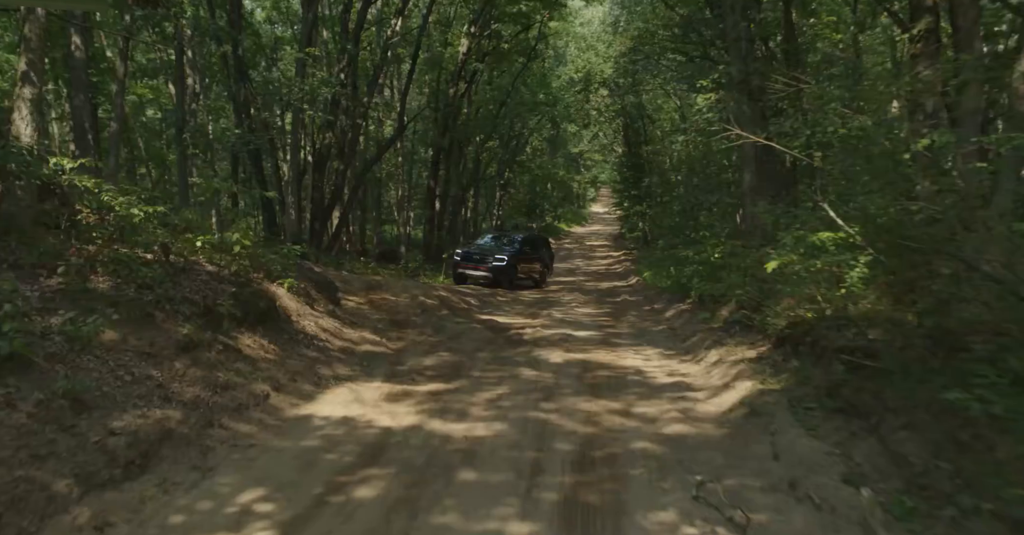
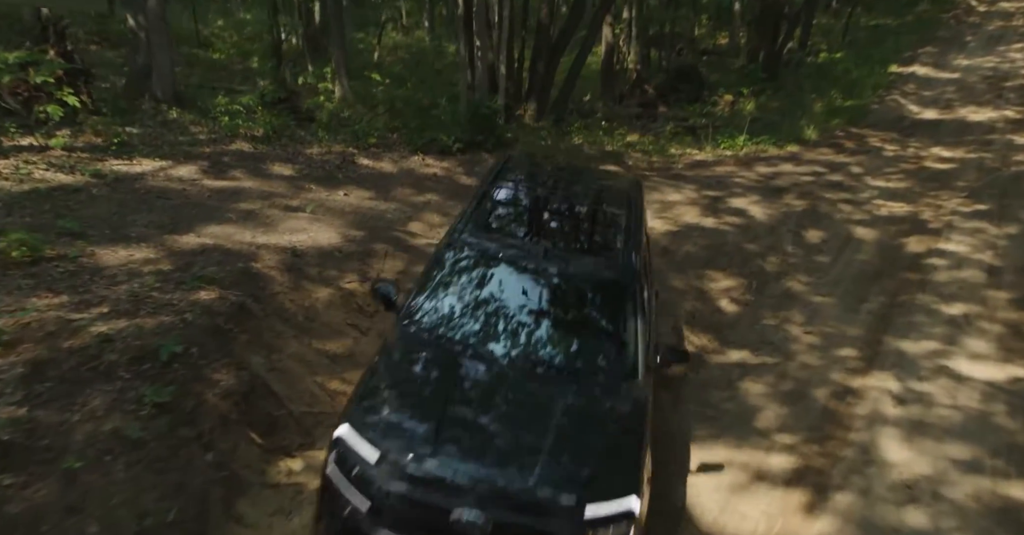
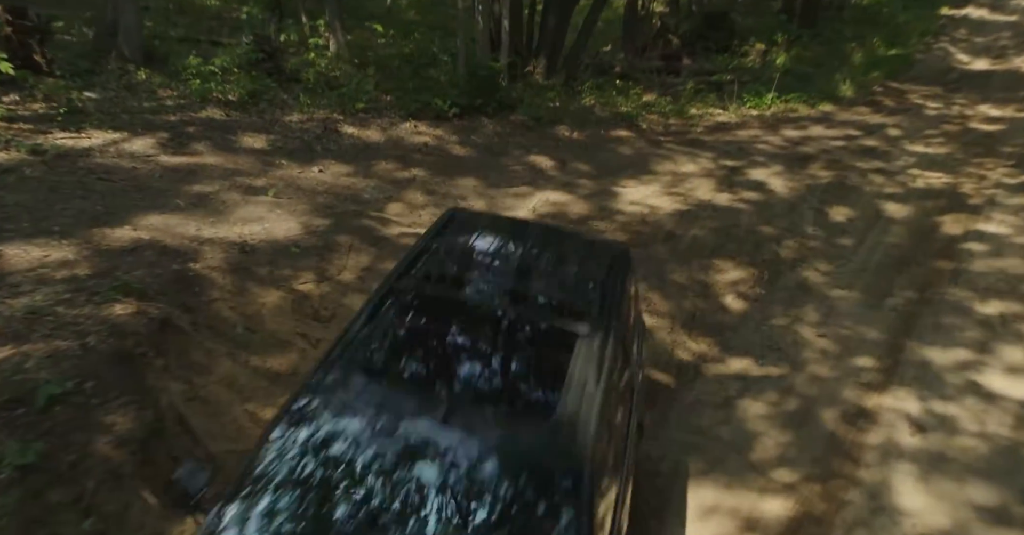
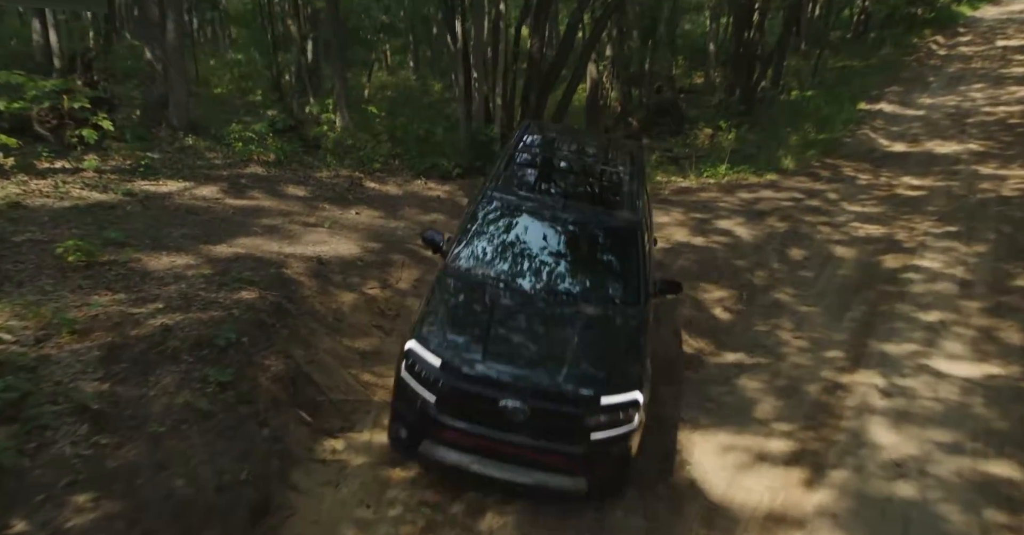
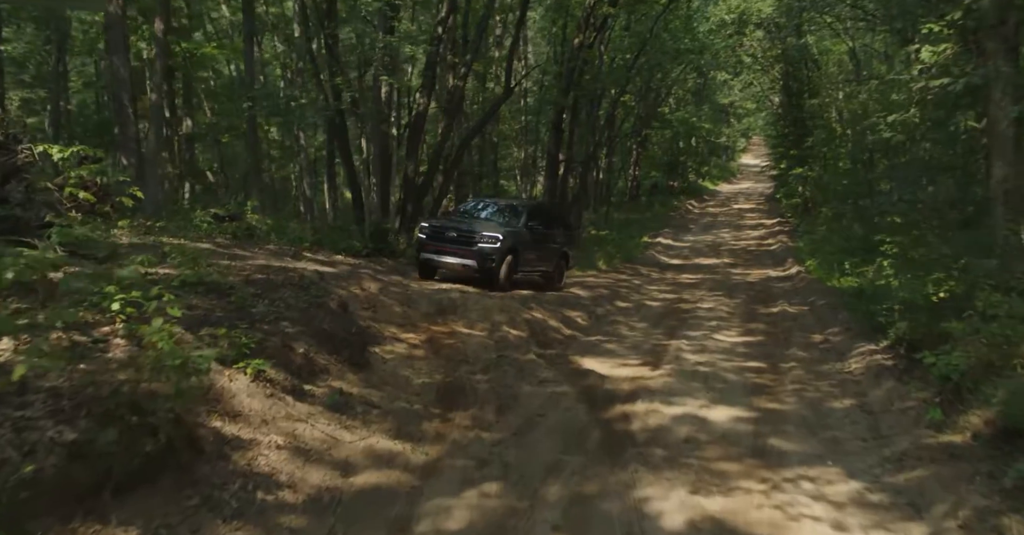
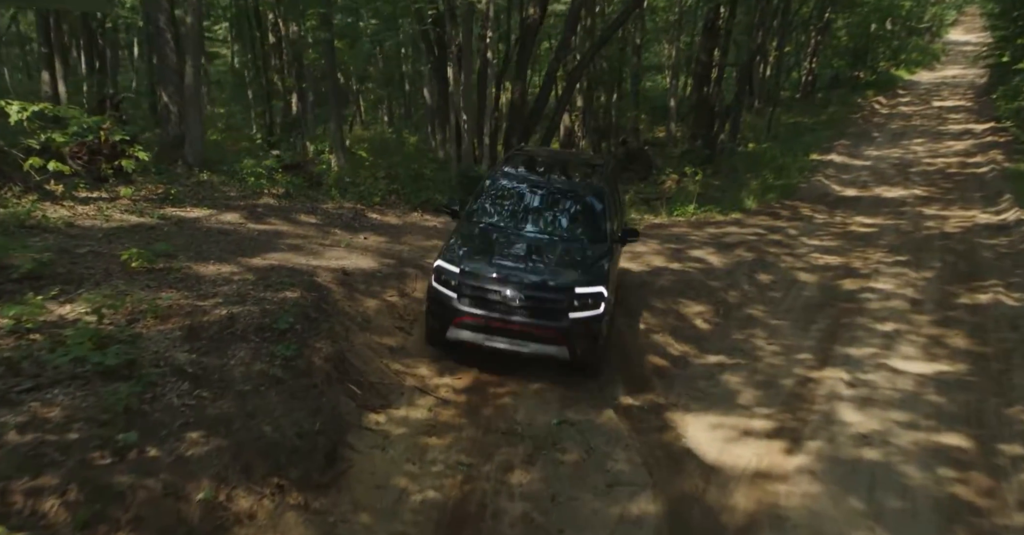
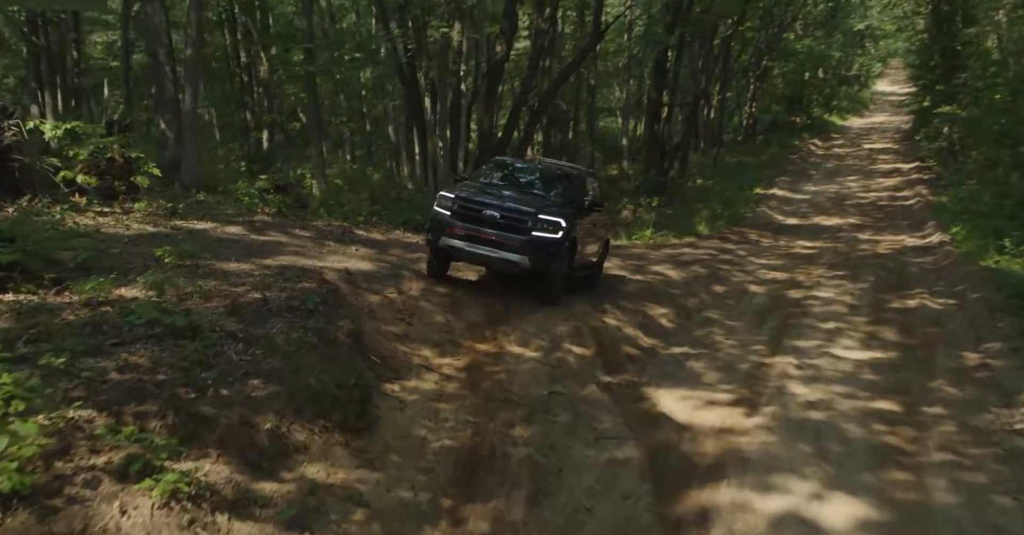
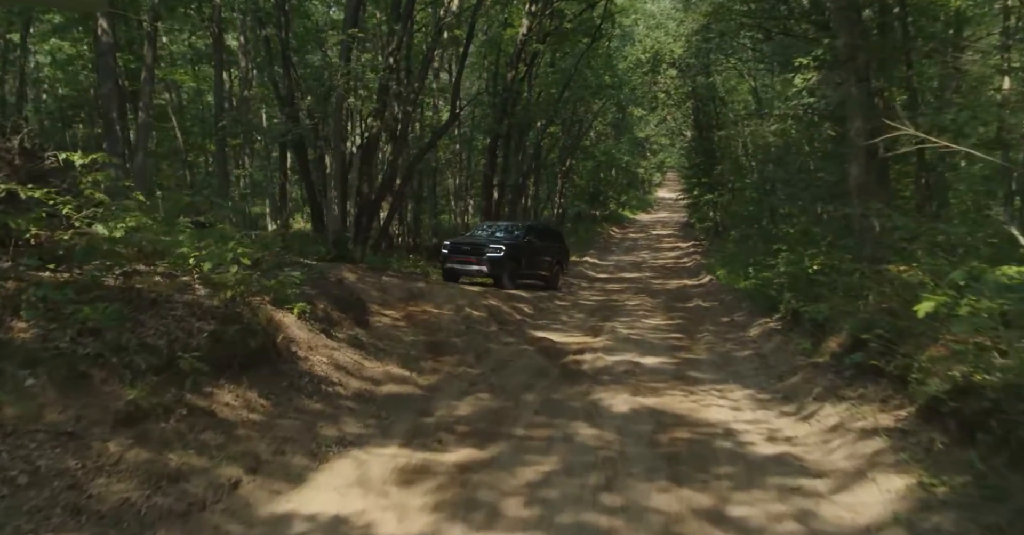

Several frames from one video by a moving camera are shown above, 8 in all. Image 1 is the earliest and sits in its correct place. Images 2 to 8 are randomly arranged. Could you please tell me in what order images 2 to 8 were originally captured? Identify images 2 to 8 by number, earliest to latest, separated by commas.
8, 5, 7, 6, 4, 2, 3
